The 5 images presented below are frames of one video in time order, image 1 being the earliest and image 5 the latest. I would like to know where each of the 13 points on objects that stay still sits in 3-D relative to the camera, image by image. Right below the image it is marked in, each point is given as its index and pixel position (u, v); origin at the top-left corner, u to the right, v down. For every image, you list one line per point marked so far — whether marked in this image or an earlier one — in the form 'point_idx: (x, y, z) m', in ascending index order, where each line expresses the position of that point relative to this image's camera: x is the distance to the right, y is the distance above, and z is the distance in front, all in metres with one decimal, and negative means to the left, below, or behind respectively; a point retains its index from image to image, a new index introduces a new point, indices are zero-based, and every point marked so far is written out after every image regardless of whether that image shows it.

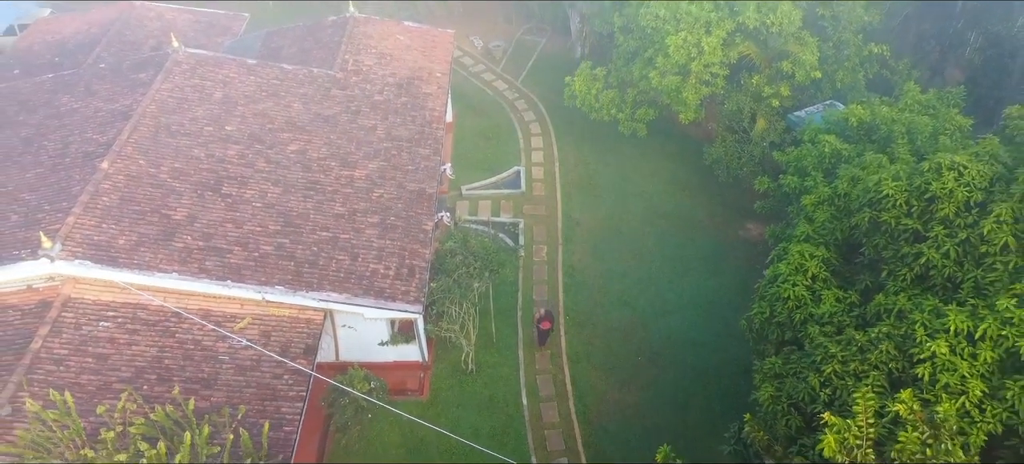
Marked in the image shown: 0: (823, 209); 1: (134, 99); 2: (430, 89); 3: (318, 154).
0: (+5.5, +0.4, +10.9) m
1: (-9.9, +3.5, +15.8) m
2: (-2.6, +4.4, +19.1) m
3: (-5.1, +2.0, +15.9) m
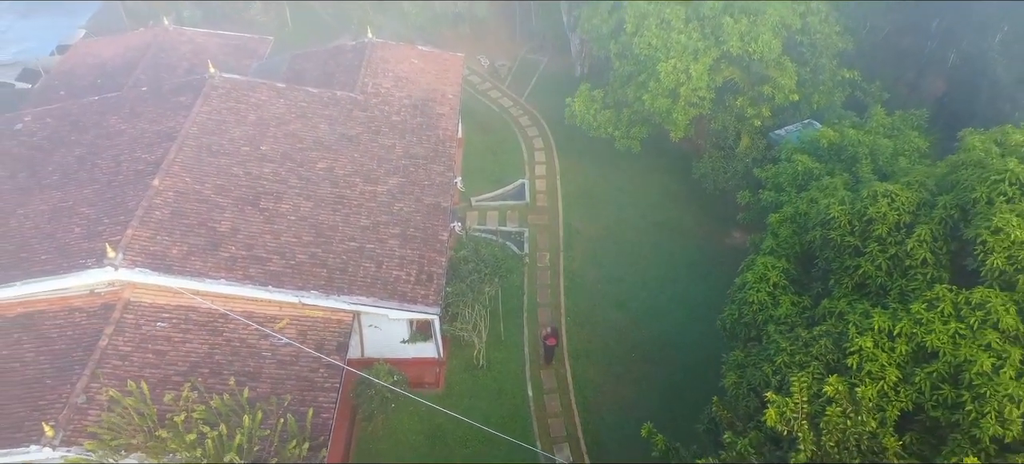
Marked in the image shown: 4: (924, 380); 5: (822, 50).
0: (+5.7, +0.1, +12.6) m
1: (-9.7, +3.2, +17.5) m
2: (-2.4, +4.2, +20.9) m
3: (-4.9, +1.8, +17.6) m
4: (+5.6, -2.0, +8.2) m
5: (+10.1, +5.9, +19.7) m
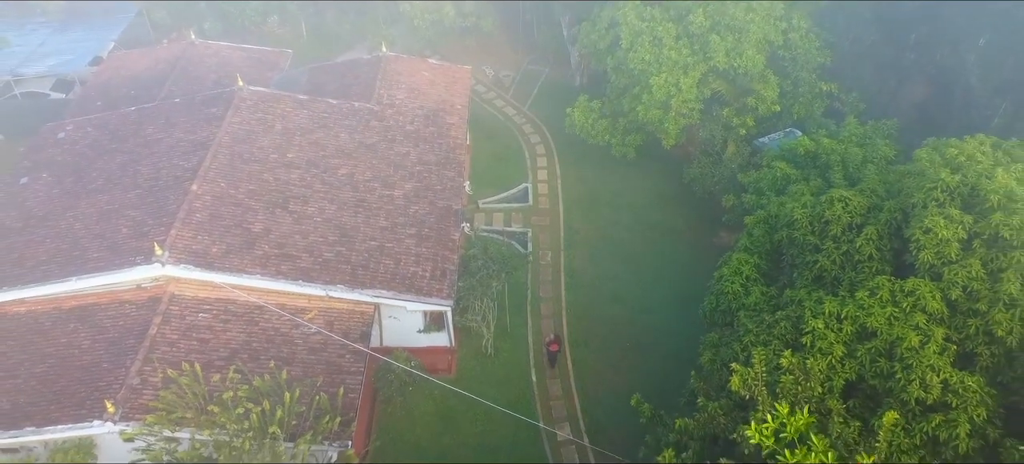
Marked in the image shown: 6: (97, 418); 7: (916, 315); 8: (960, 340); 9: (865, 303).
0: (+5.8, +0.1, +14.2) m
1: (-9.6, +3.2, +19.1) m
2: (-2.3, +4.2, +22.5) m
3: (-4.7, +1.8, +19.3) m
4: (+5.8, -2.0, +9.9) m
5: (+10.2, +5.9, +21.3) m
6: (-9.4, -4.2, +13.7) m
7: (+6.5, -1.3, +9.7) m
8: (+7.2, -1.7, +9.7) m
9: (+6.0, -1.2, +10.2) m
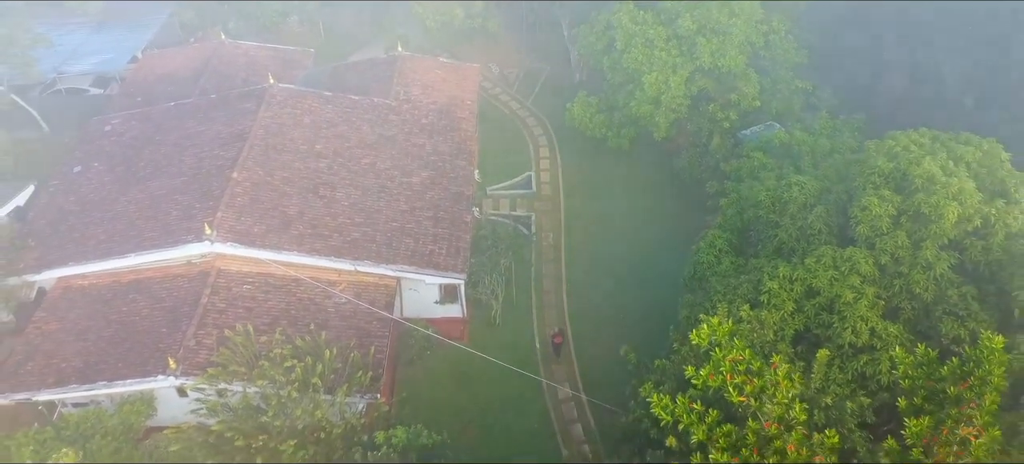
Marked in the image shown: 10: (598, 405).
0: (+6.0, +0.7, +16.4) m
1: (-9.4, +3.8, +21.3) m
2: (-2.1, +4.8, +24.6) m
3: (-4.5, +2.3, +21.4) m
4: (+5.9, -1.5, +12.0) m
5: (+10.4, +6.5, +23.4) m
6: (-9.2, -3.7, +15.9) m
7: (+6.7, -0.9, +11.9) m
8: (+7.4, -1.3, +11.9) m
9: (+6.2, -0.7, +12.4) m
10: (+2.7, -5.3, +18.7) m
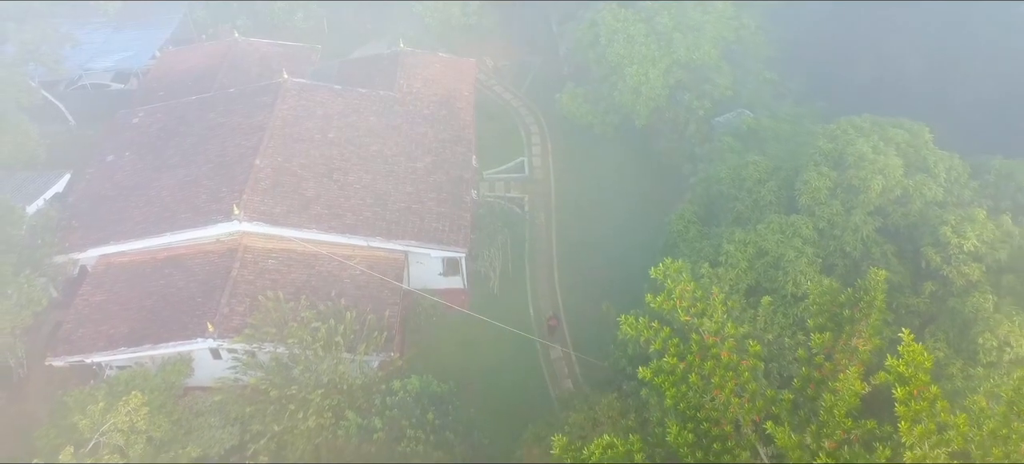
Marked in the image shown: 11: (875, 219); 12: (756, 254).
0: (+5.9, +1.4, +18.7) m
1: (-9.6, +4.5, +23.3) m
2: (-2.3, +5.6, +26.8) m
3: (-4.7, +3.1, +23.5) m
4: (+5.9, -0.8, +14.4) m
5: (+10.2, +7.4, +25.6) m
6: (-9.3, -3.1, +18.1) m
7: (+6.7, -0.2, +14.2) m
8: (+7.3, -0.5, +14.2) m
9: (+6.1, 0.0, +14.7) m
10: (+2.6, -4.6, +21.0) m
11: (+8.6, +0.3, +14.2) m
12: (+5.9, -0.5, +14.6) m
